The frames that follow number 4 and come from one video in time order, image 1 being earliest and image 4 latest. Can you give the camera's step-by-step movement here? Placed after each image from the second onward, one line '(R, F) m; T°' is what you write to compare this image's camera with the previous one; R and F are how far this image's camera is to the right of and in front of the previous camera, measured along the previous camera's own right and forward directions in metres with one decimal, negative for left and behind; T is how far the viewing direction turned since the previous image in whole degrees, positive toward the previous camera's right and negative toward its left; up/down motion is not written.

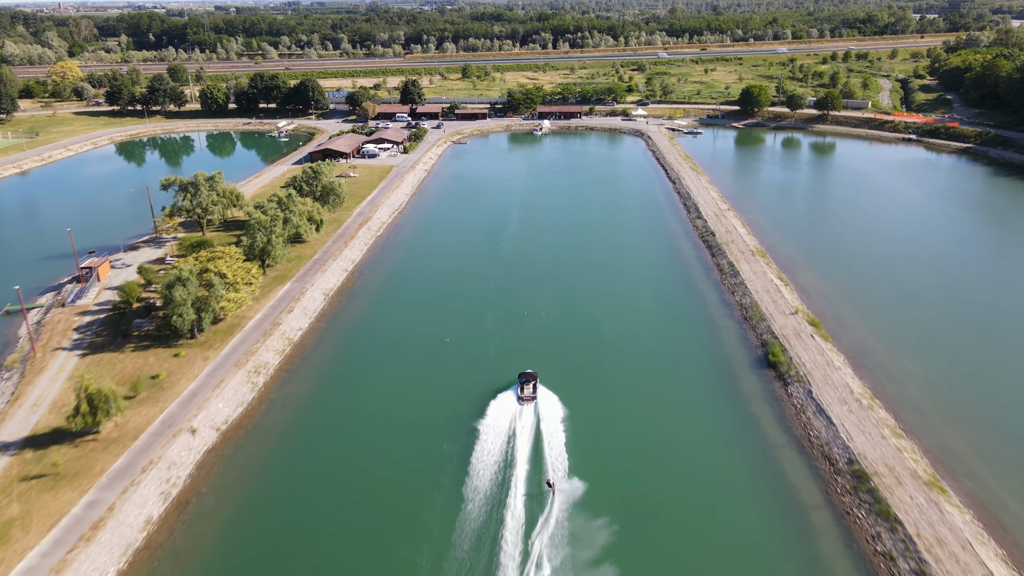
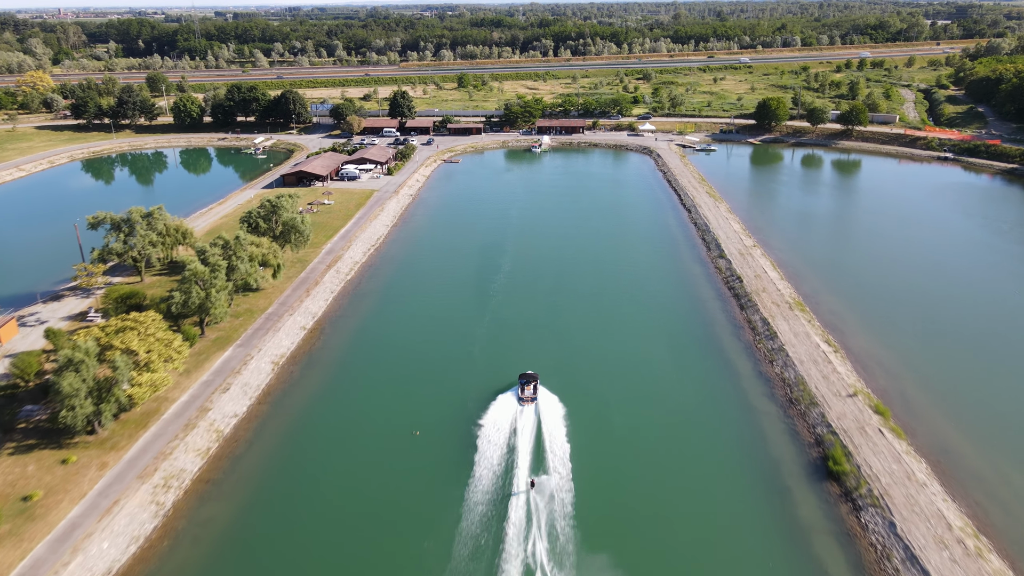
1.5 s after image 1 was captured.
(+0.4, +5.1) m; 0°
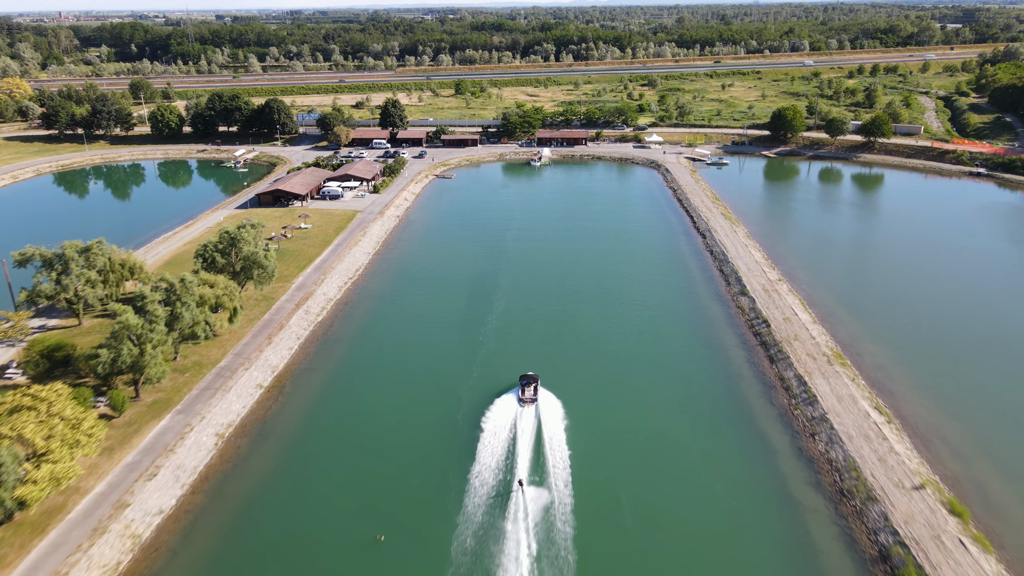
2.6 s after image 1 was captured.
(+0.3, +3.8) m; 0°
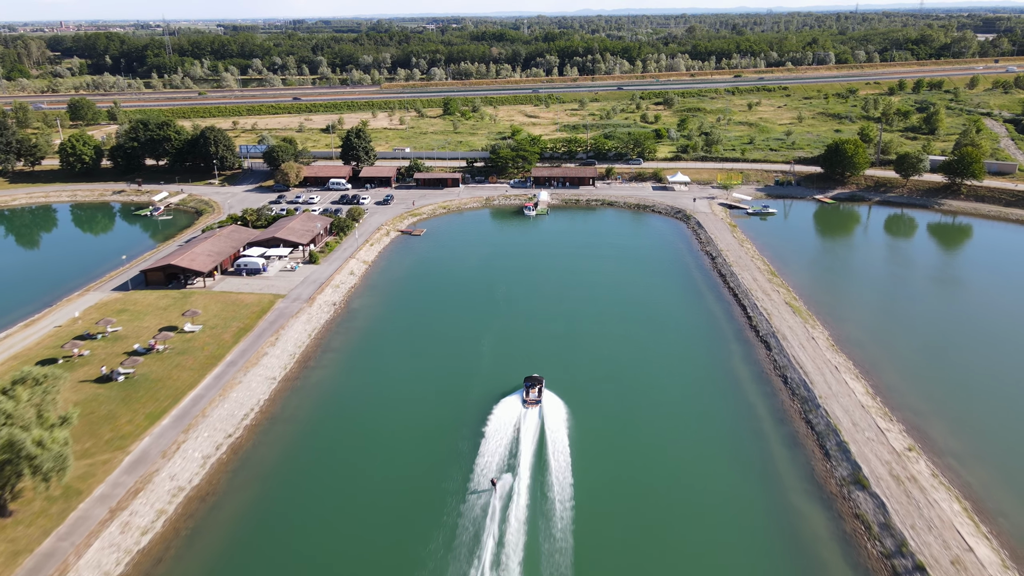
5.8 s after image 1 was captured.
(+0.9, +11.2) m; 0°
